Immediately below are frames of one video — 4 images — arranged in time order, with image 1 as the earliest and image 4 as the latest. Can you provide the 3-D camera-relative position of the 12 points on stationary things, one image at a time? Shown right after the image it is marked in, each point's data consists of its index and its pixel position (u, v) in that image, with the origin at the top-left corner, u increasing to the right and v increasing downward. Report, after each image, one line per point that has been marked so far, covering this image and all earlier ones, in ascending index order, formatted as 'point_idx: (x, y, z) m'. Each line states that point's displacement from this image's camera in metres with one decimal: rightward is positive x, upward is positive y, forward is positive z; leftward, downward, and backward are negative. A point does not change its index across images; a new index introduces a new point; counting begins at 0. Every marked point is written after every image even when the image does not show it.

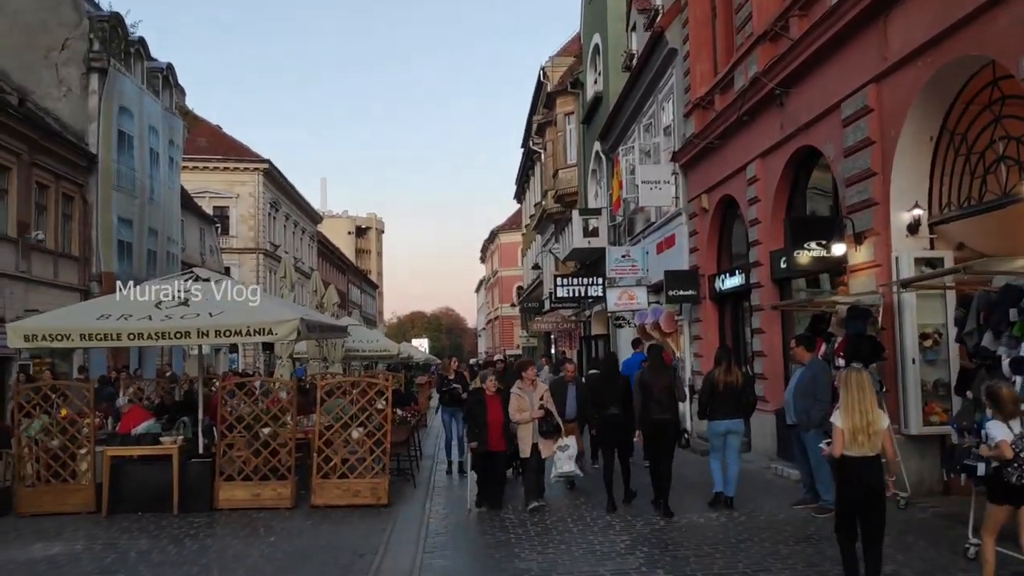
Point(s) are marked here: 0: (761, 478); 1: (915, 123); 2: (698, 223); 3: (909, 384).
0: (+3.4, -2.6, +12.2) m
1: (+4.3, +1.7, +9.5) m
2: (+3.6, +1.2, +17.2) m
3: (+4.2, -1.0, +9.6) m
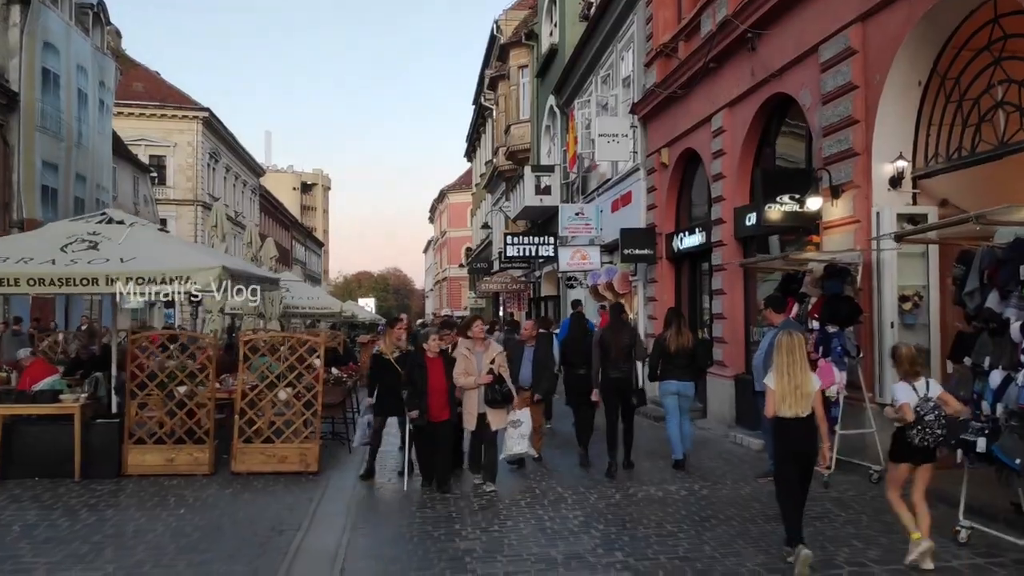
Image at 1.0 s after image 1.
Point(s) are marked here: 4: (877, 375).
0: (+2.7, -2.0, +11.5) m
1: (+3.8, +2.2, +8.7) m
2: (+2.7, +2.0, +16.4) m
3: (+3.7, -0.6, +8.9) m
4: (+3.6, -0.9, +8.9) m
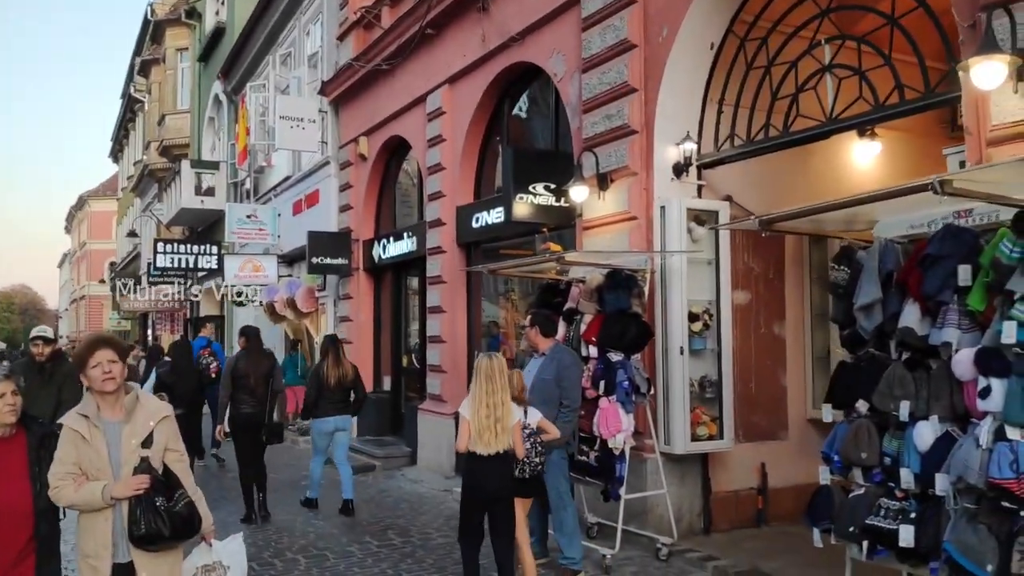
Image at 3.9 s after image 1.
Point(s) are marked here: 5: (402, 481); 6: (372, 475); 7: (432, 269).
0: (-0.7, -2.2, +8.9) m
1: (+1.4, +2.0, +6.8) m
2: (-2.4, +1.7, +13.5) m
3: (+1.3, -0.7, +6.9) m
4: (+1.2, -1.0, +6.9) m
5: (-1.3, -2.2, +10.3) m
6: (-1.7, -2.2, +10.7) m
7: (-1.0, +0.2, +10.8) m
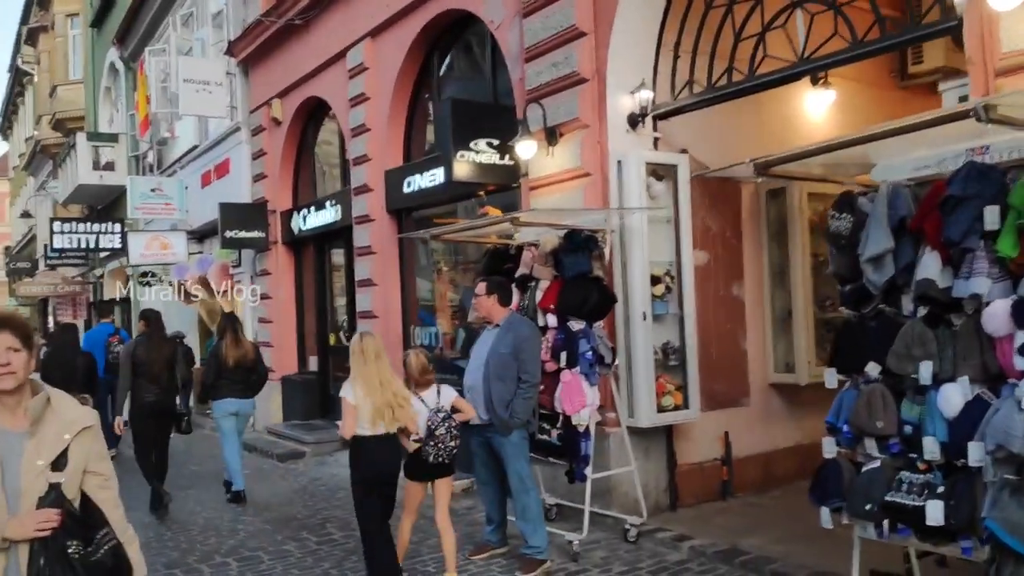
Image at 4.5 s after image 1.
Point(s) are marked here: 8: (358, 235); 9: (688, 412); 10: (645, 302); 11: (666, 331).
0: (-1.2, -1.9, +8.3) m
1: (+1.0, +2.3, +6.2) m
2: (-3.4, +2.1, +12.6) m
3: (+0.9, -0.4, +6.3) m
4: (+0.8, -0.7, +6.4) m
5: (-1.9, -1.9, +9.6) m
6: (-2.3, -1.9, +10.0) m
7: (-1.7, +0.6, +10.1) m
8: (-1.7, +0.6, +10.1) m
9: (+1.3, -0.9, +6.5) m
10: (+0.9, -0.1, +6.3) m
11: (+1.1, -0.3, +6.6) m
